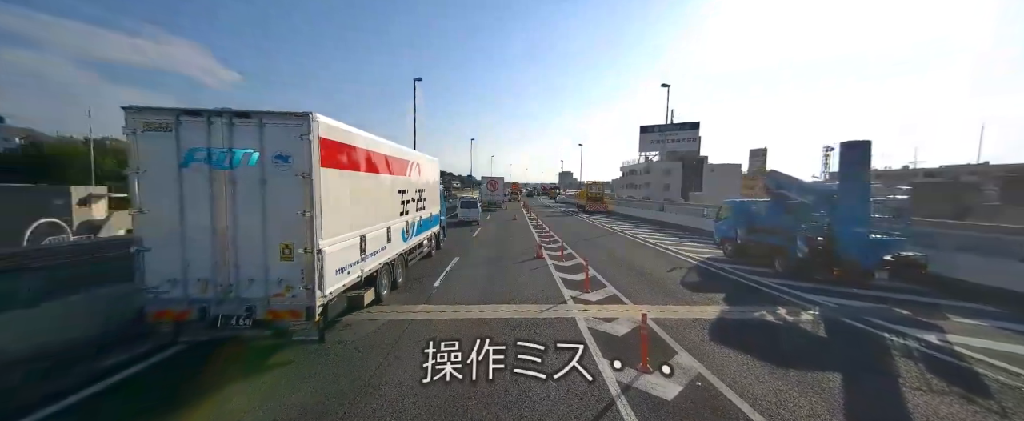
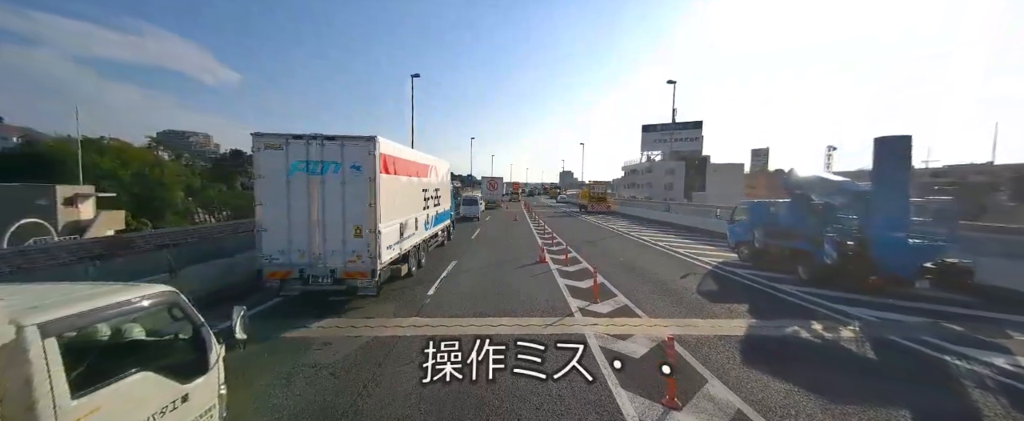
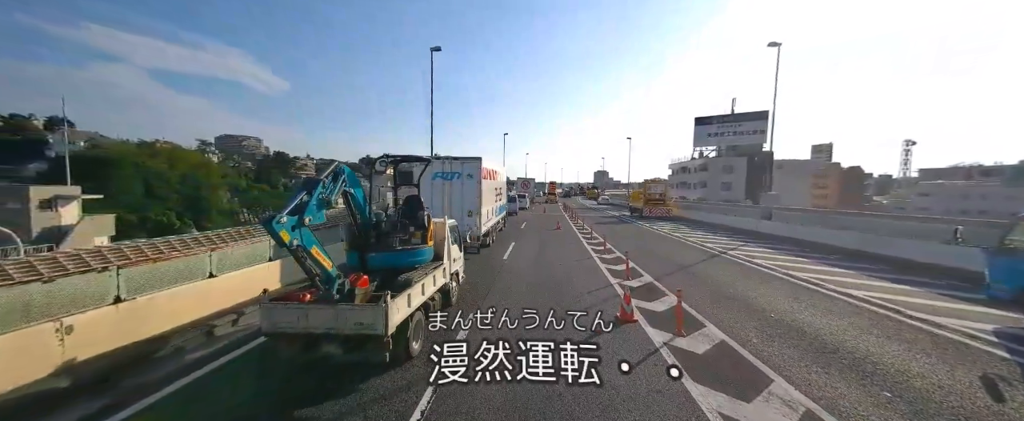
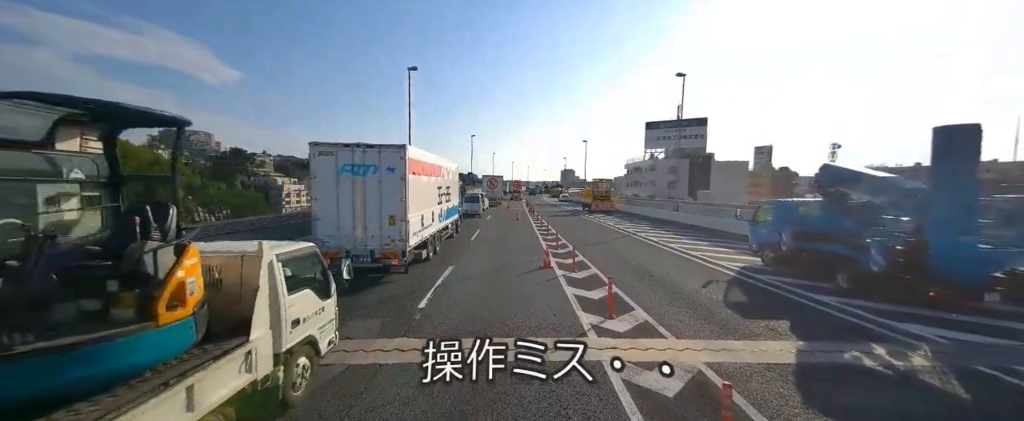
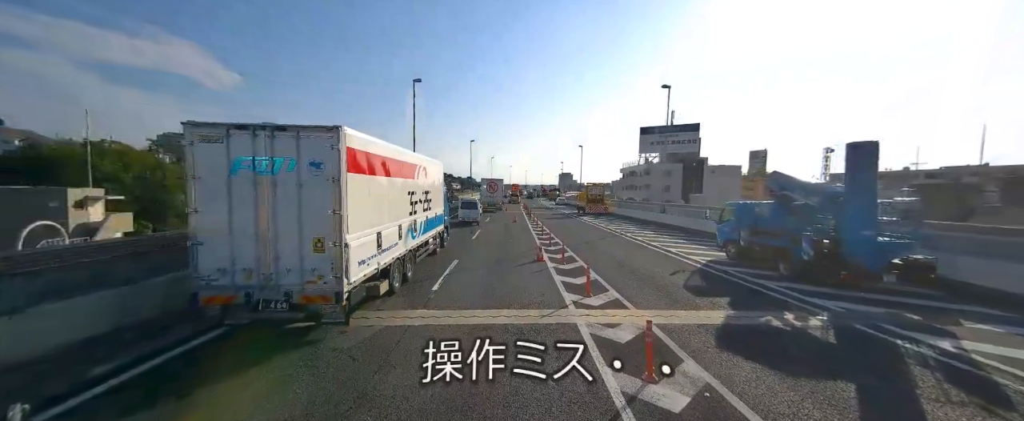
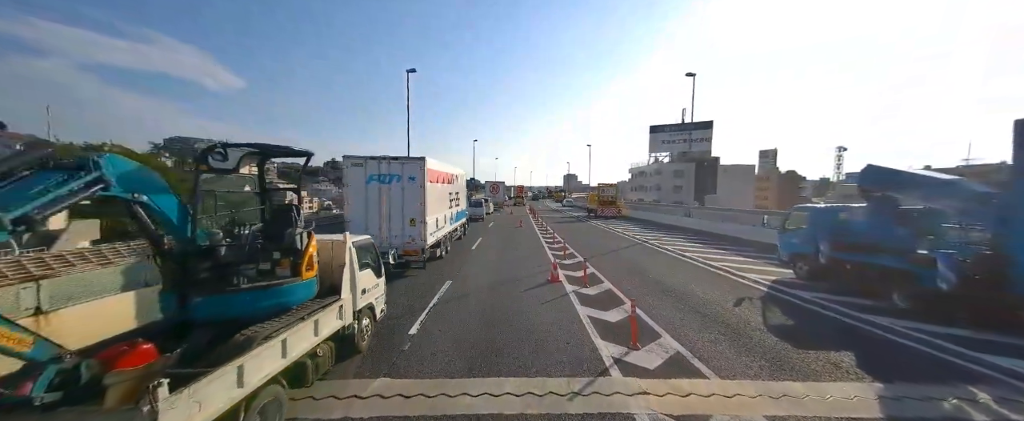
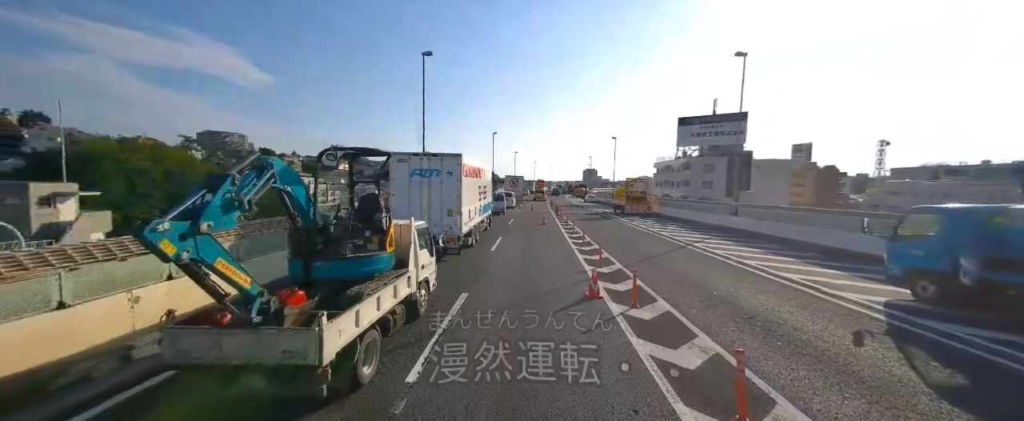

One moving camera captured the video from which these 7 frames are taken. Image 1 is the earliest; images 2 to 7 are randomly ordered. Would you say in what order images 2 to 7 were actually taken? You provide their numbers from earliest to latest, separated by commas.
5, 2, 4, 6, 7, 3
